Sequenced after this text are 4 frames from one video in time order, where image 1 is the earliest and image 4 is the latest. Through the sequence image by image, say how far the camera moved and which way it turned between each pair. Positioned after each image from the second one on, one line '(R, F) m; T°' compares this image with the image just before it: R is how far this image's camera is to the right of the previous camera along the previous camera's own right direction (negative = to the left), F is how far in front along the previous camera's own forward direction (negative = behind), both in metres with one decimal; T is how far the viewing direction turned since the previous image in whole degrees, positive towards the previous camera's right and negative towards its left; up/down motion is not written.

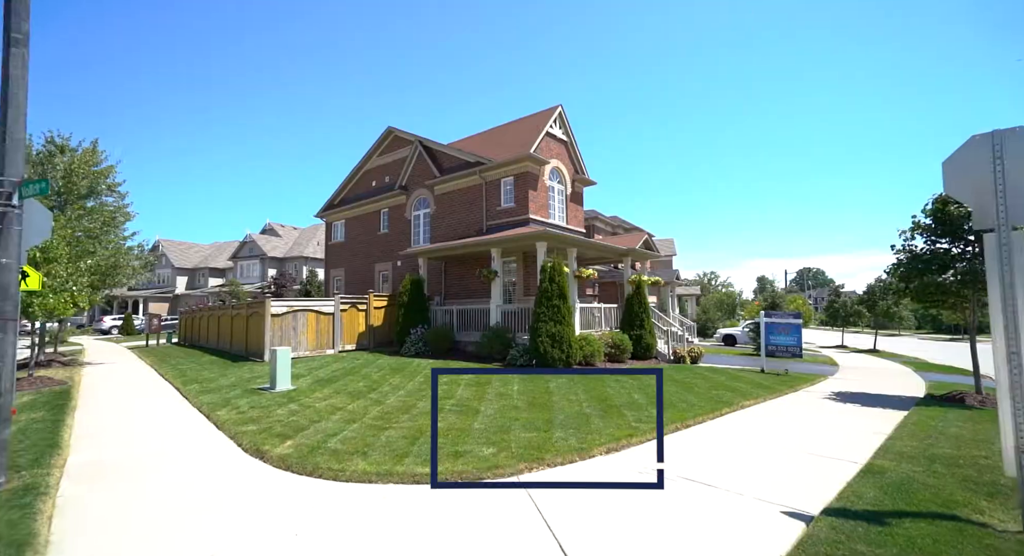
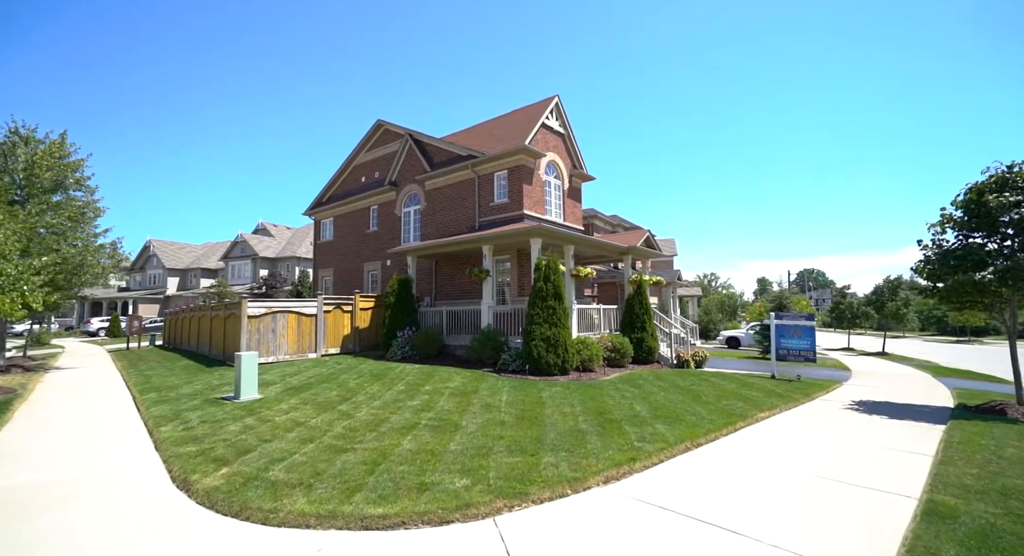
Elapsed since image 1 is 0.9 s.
(+0.2, +0.9) m; 0°
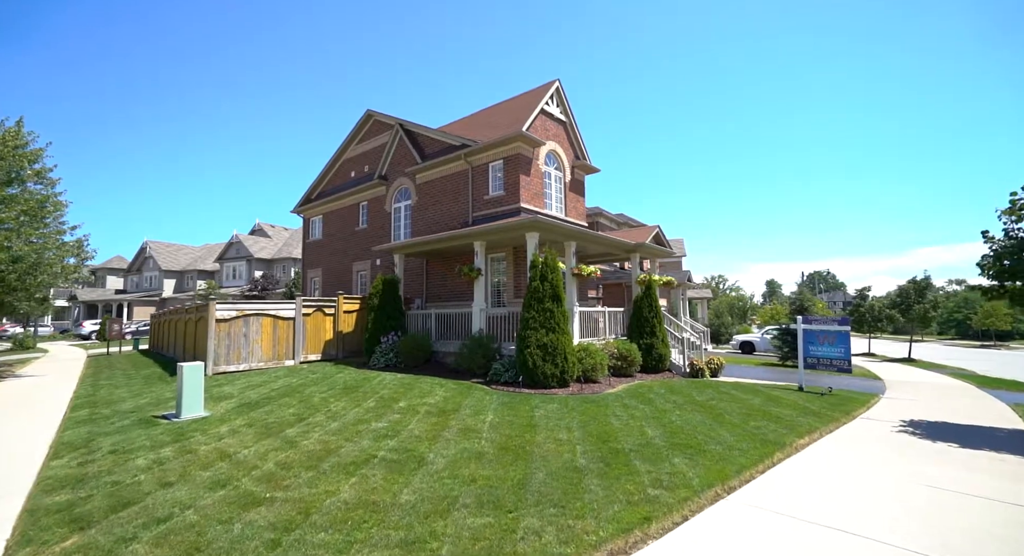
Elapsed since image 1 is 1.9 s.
(+0.3, +1.4) m; -1°
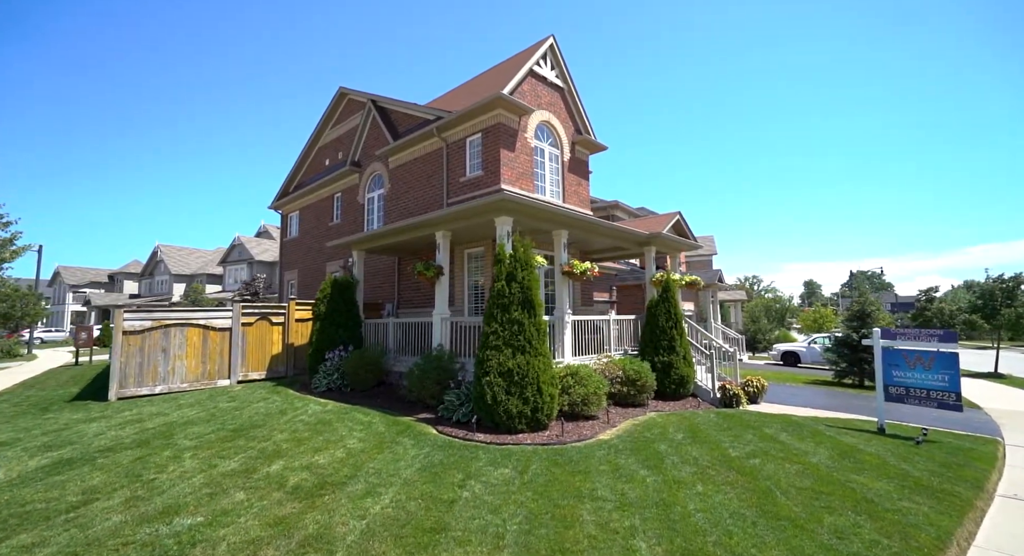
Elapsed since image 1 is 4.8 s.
(+1.1, +2.9) m; -3°
